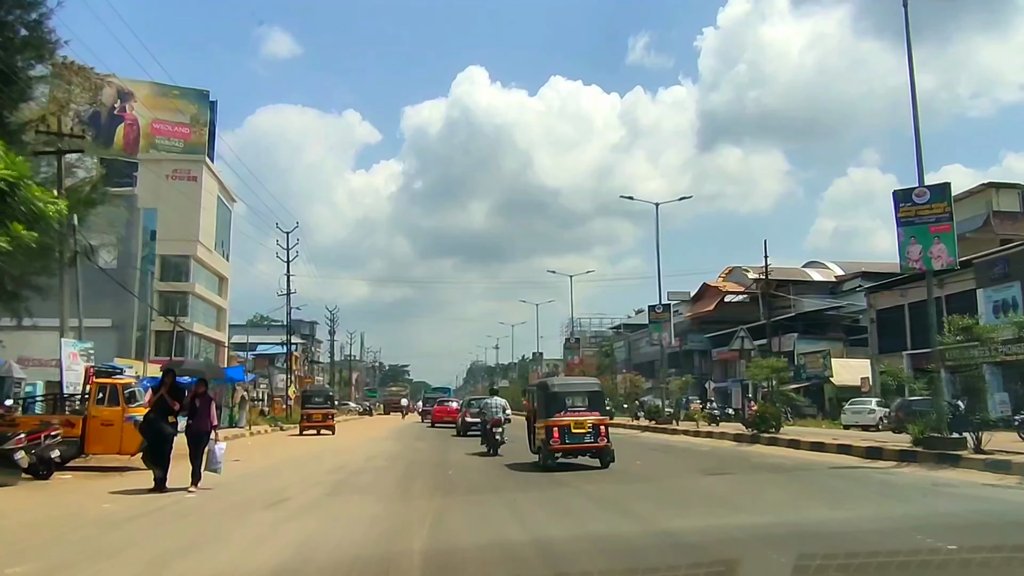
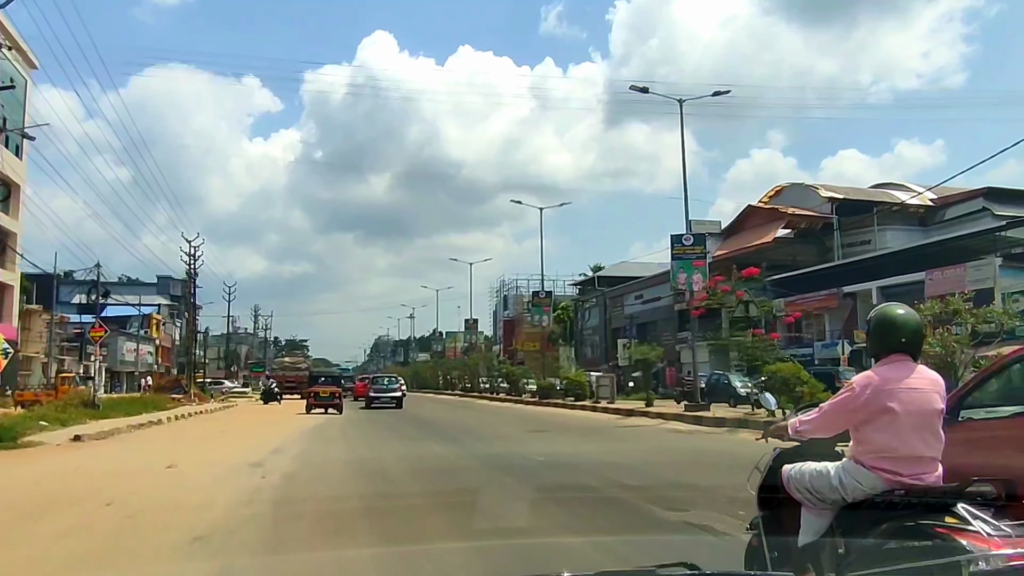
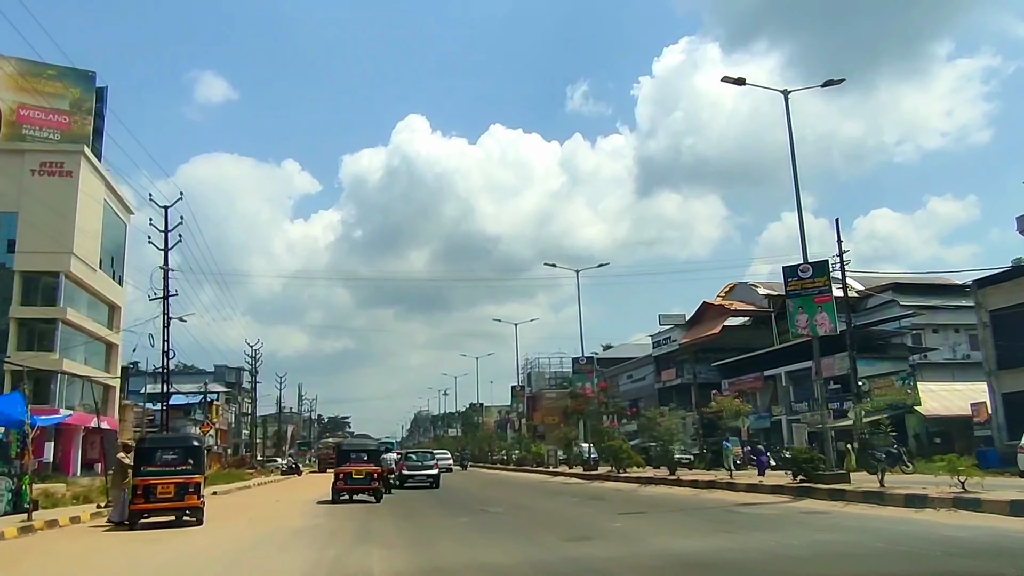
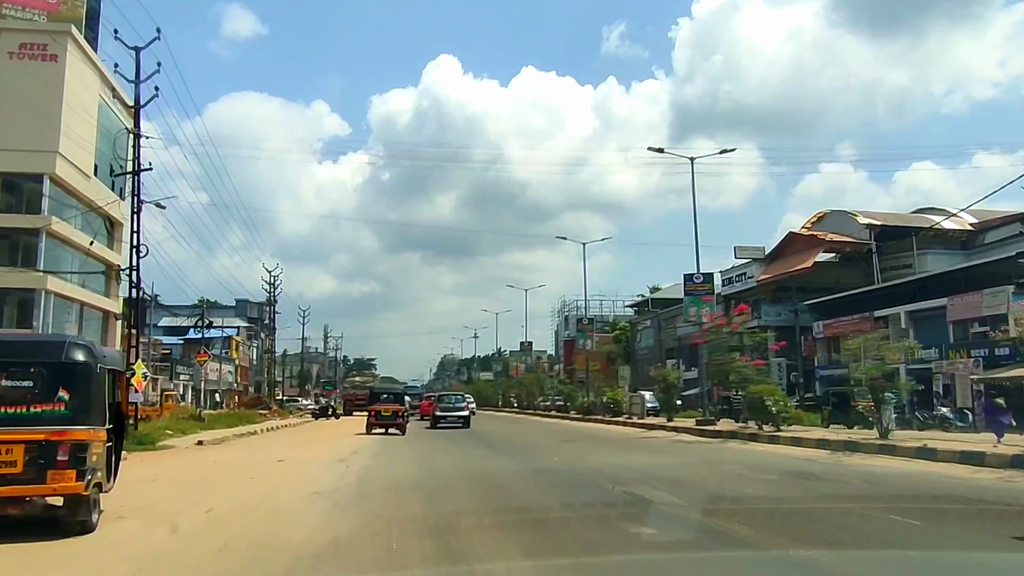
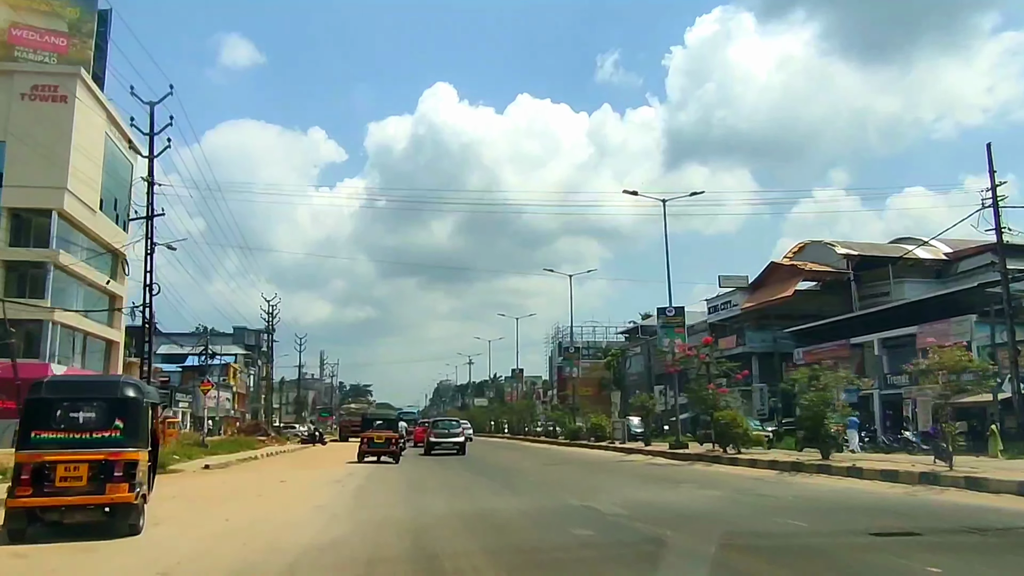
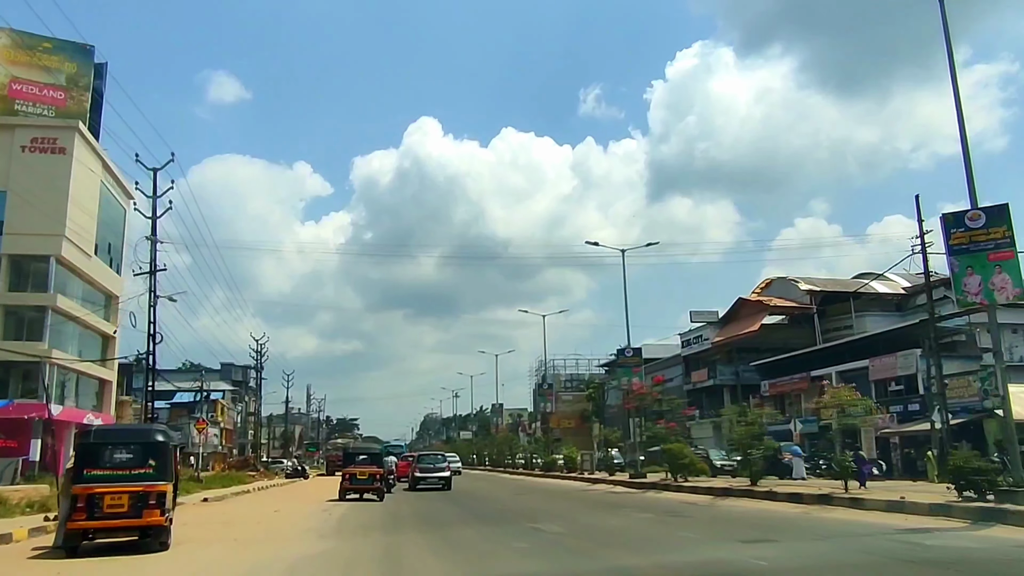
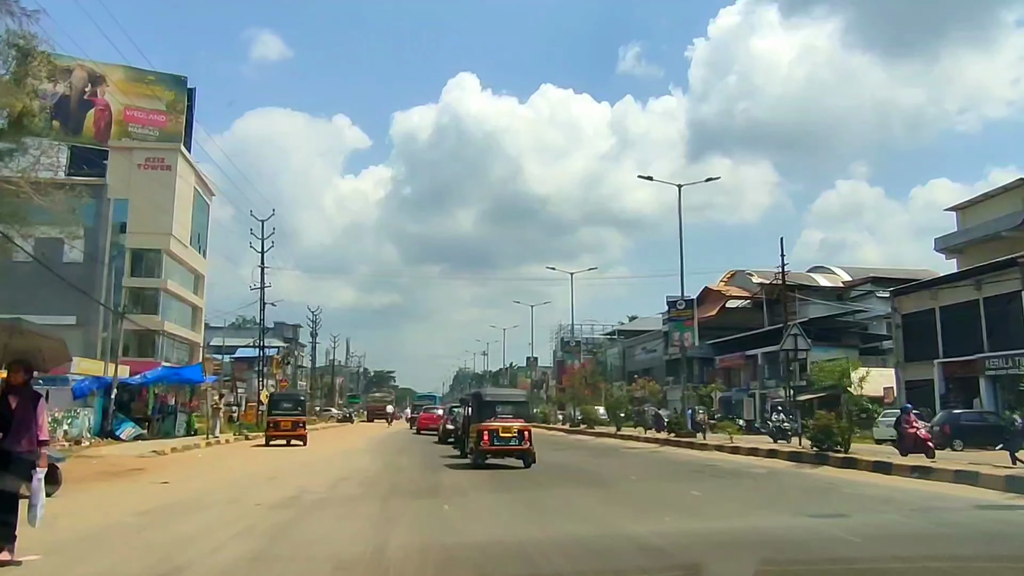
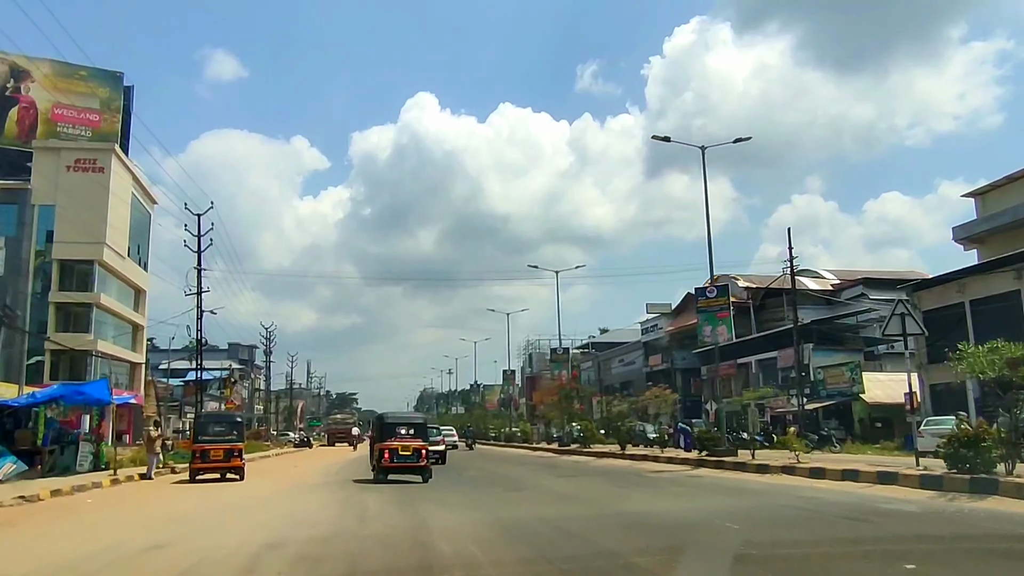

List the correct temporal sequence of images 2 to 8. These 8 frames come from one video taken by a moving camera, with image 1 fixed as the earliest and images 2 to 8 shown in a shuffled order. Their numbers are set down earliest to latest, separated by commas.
7, 8, 3, 6, 5, 4, 2
